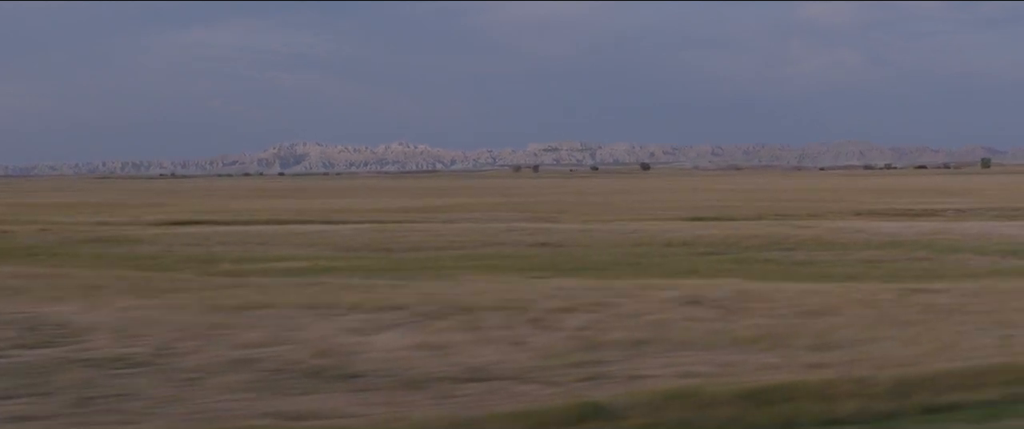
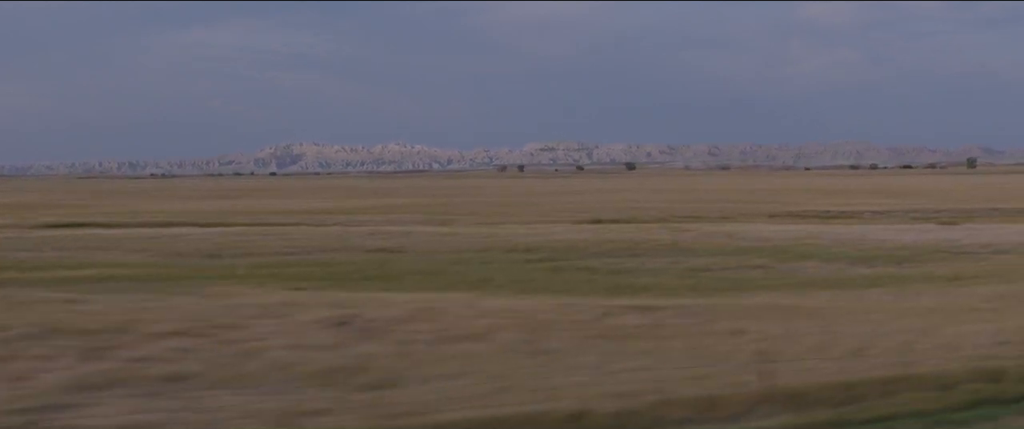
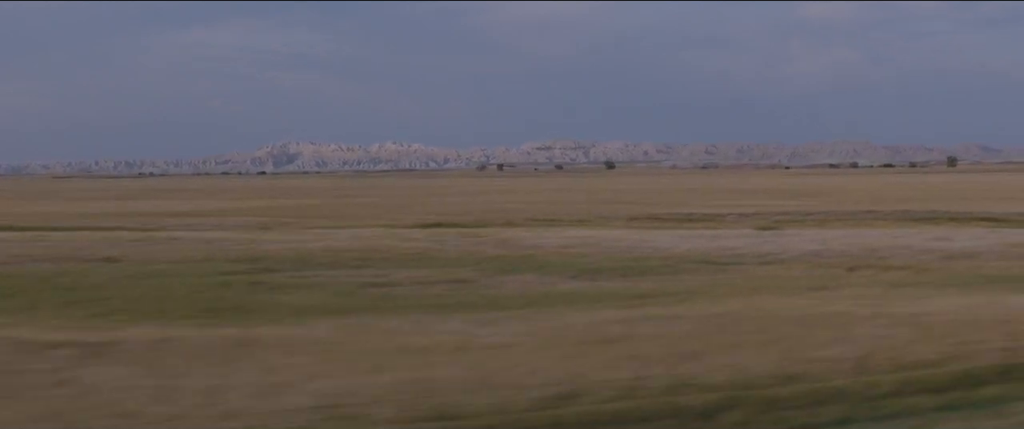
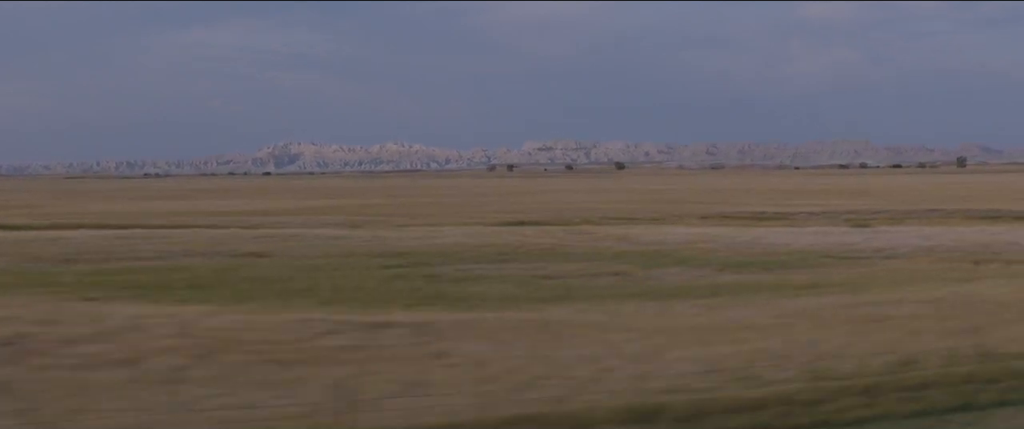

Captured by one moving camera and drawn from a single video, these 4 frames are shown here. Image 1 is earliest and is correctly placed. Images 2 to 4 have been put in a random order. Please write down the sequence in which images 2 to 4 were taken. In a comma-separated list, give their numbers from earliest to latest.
2, 4, 3
